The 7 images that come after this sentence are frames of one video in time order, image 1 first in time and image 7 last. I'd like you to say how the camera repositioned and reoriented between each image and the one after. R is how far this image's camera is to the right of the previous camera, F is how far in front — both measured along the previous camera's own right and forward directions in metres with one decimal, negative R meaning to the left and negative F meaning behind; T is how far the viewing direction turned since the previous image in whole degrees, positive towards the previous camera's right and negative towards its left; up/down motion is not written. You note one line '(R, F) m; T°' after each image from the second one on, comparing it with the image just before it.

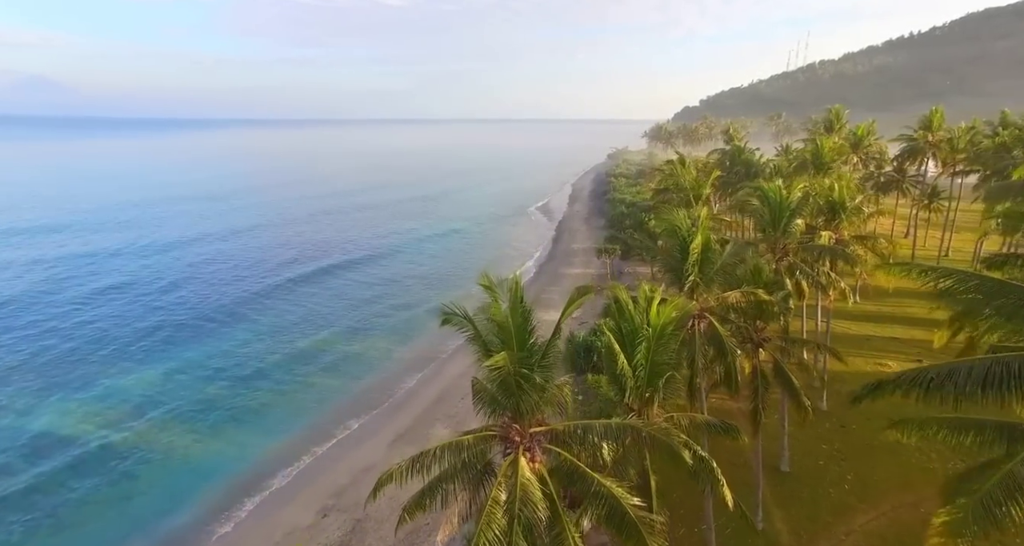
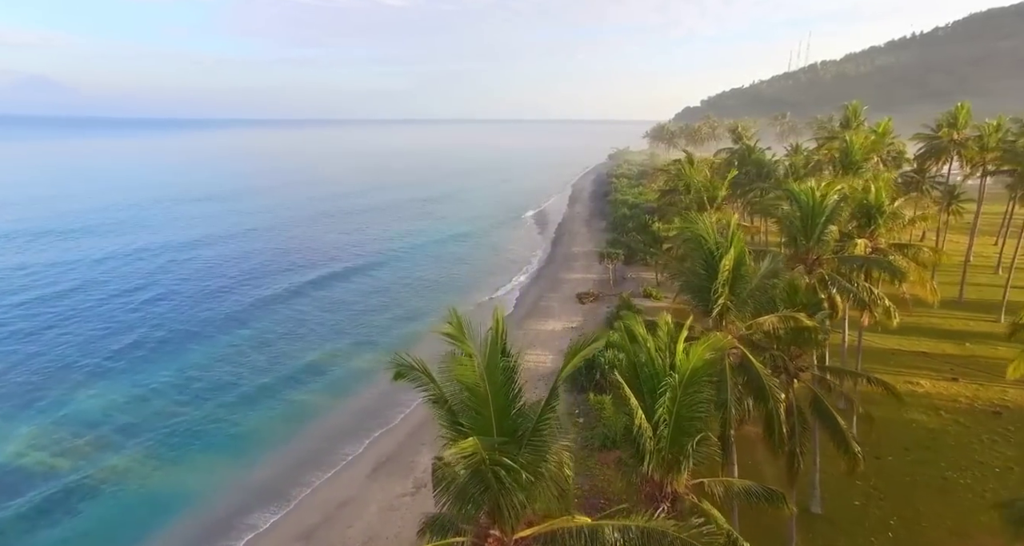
(+0.2, +2.5) m; 0°
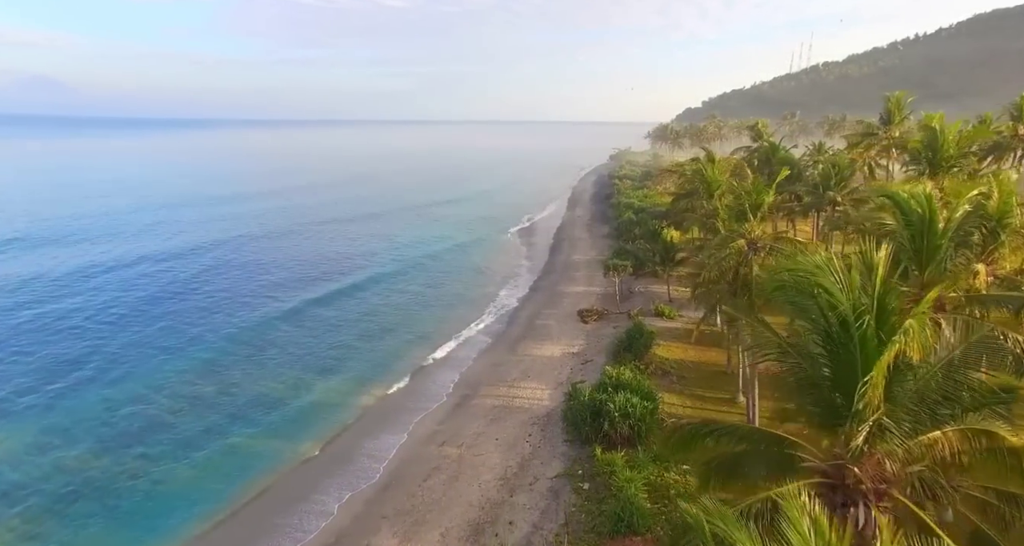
(+0.4, +5.3) m; 0°
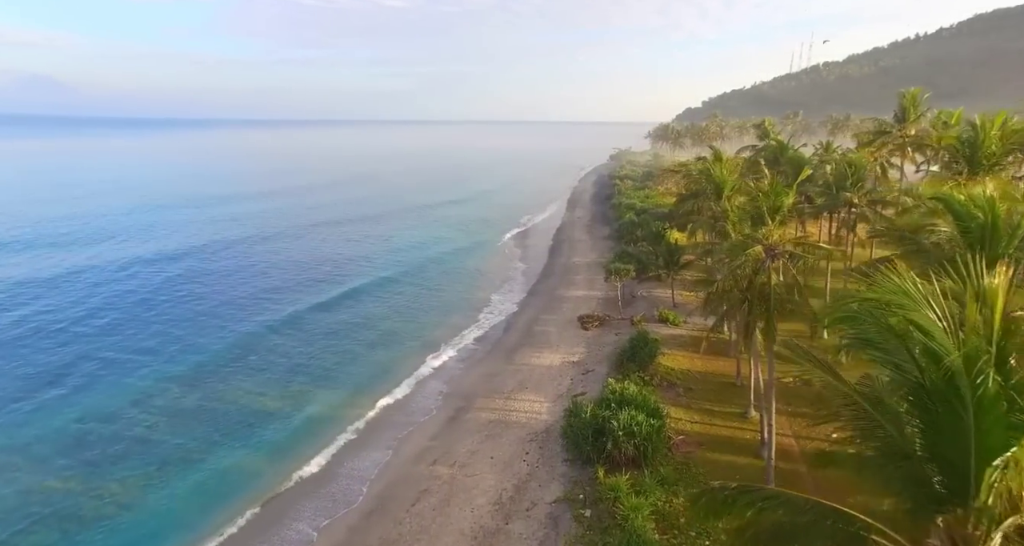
(+0.1, +1.6) m; 0°
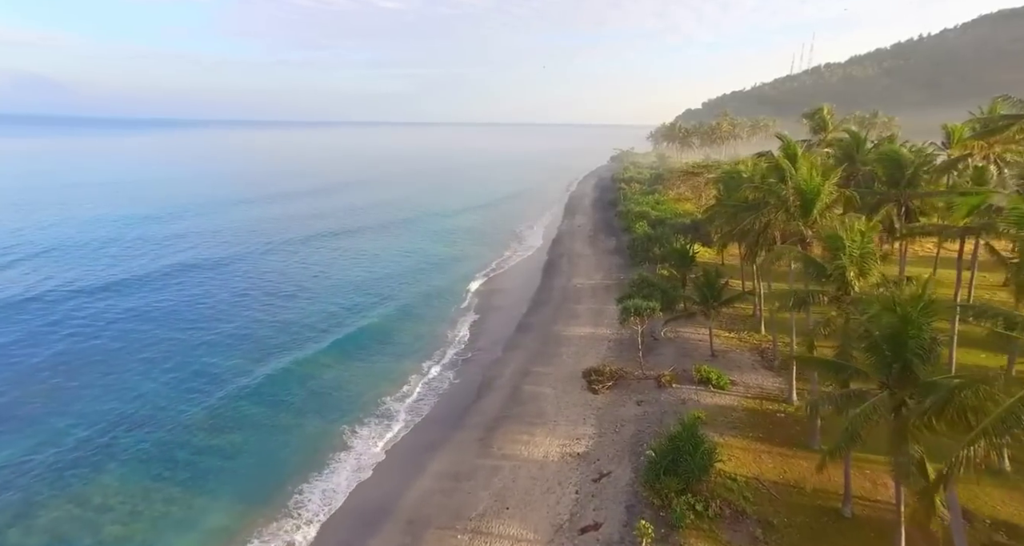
(+0.8, +10.3) m; 0°
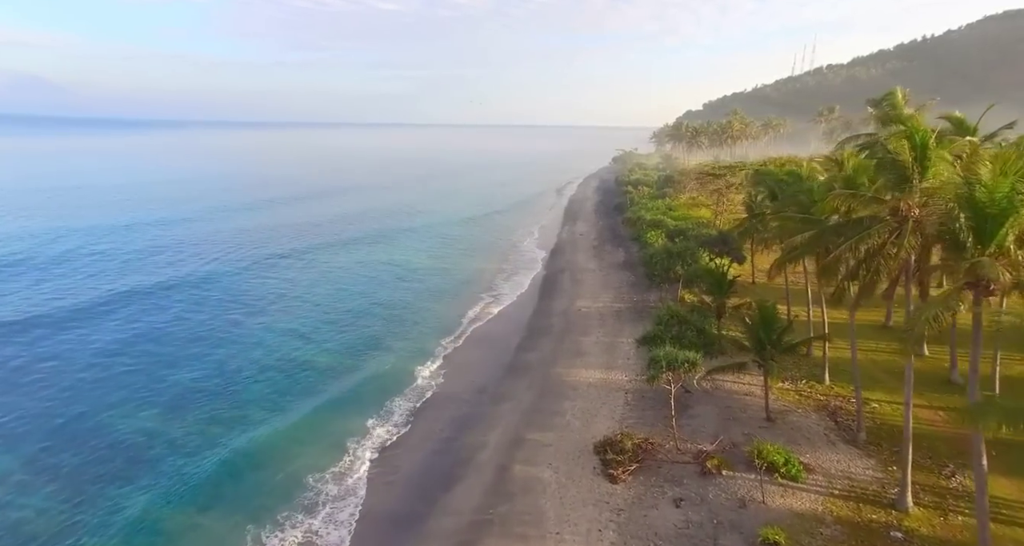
(+0.4, +7.5) m; 0°
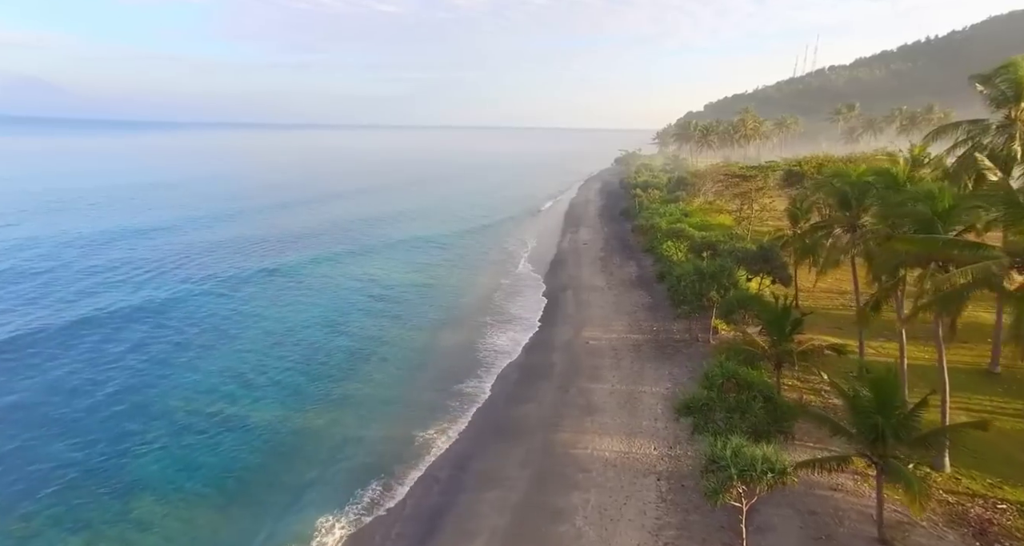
(+0.3, +7.3) m; 0°
